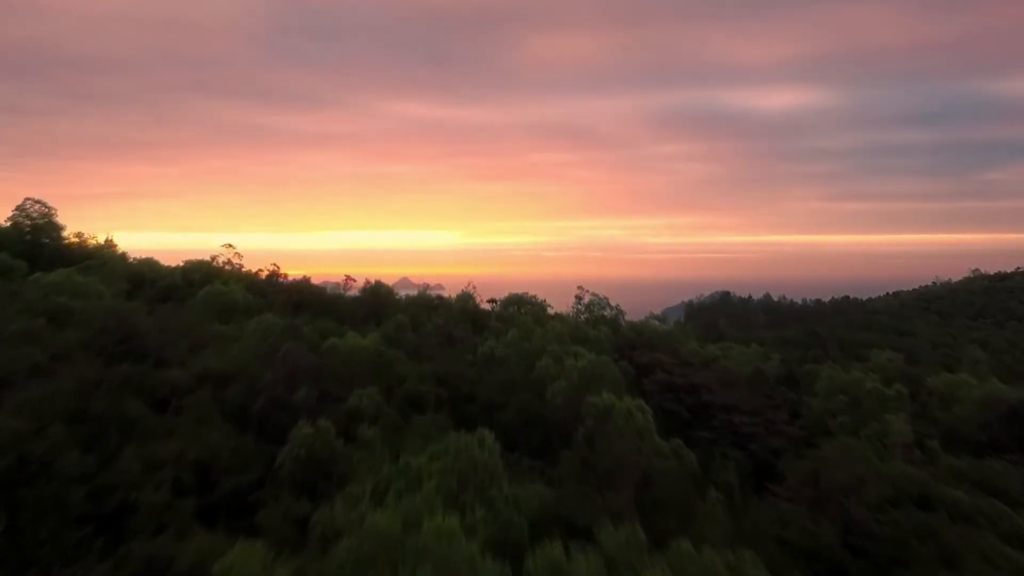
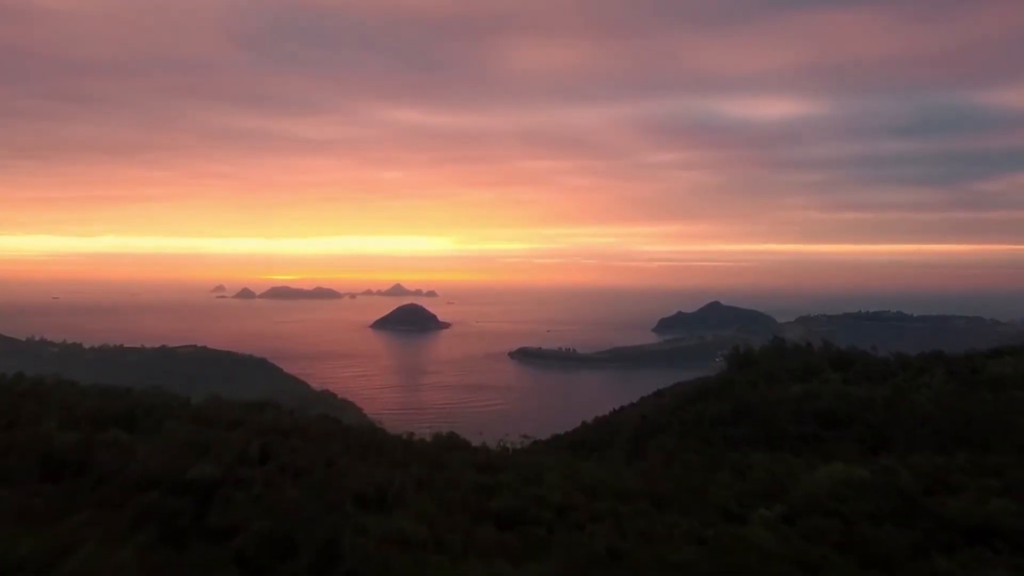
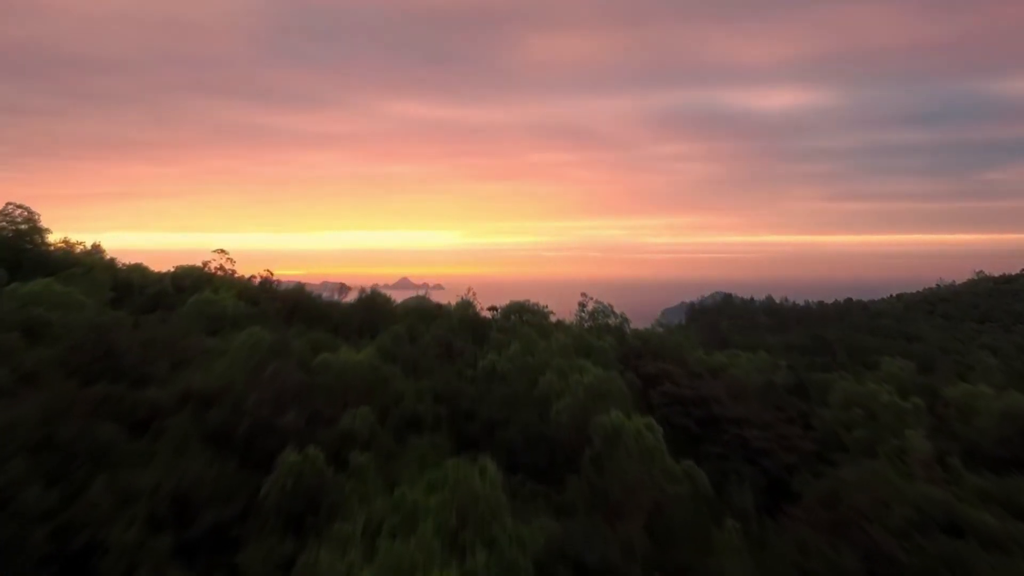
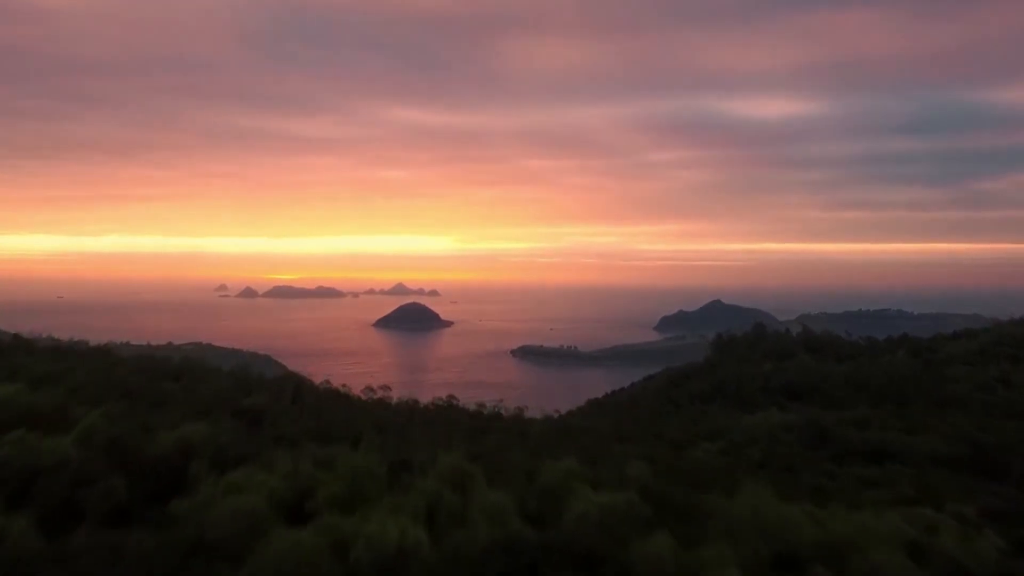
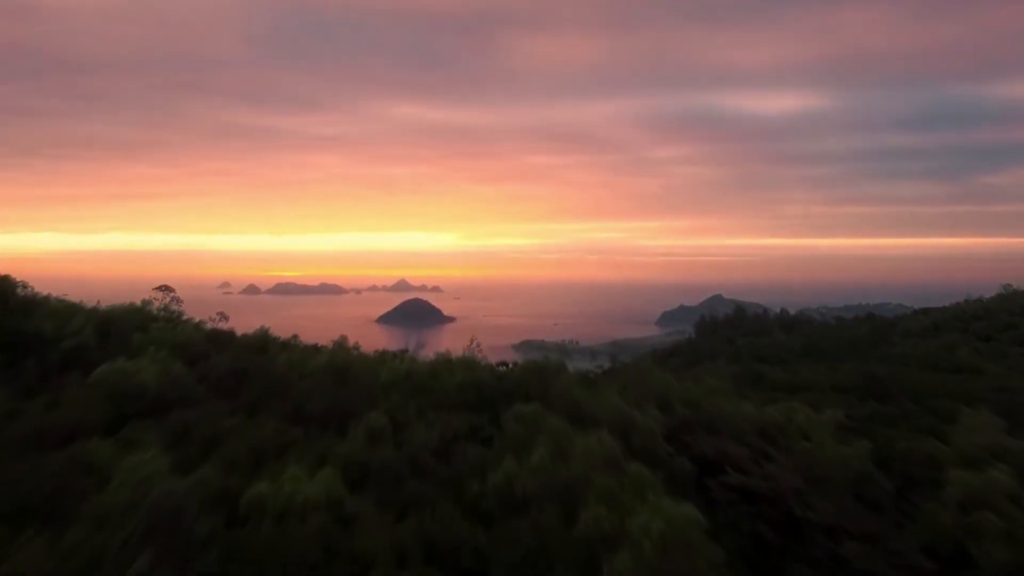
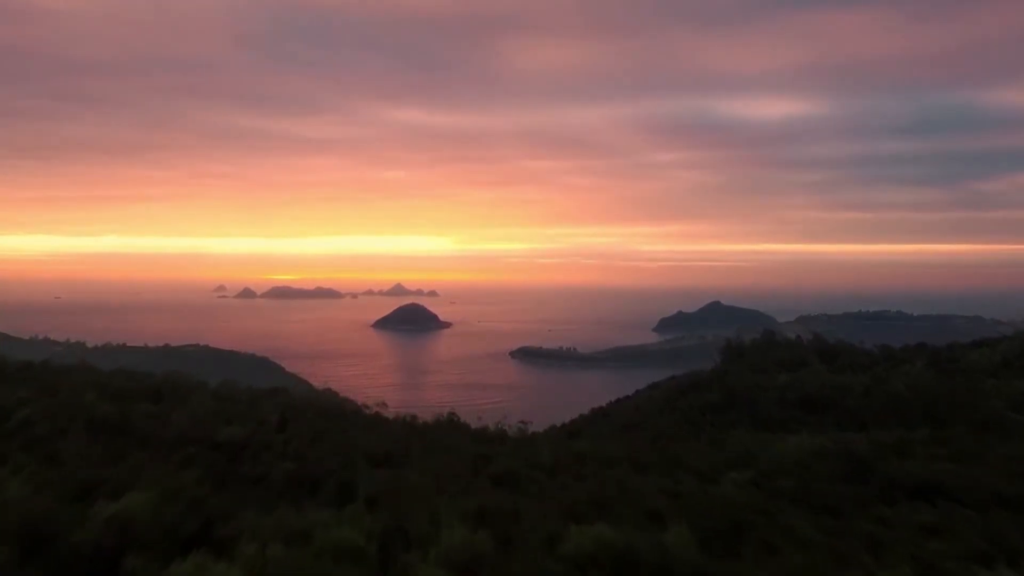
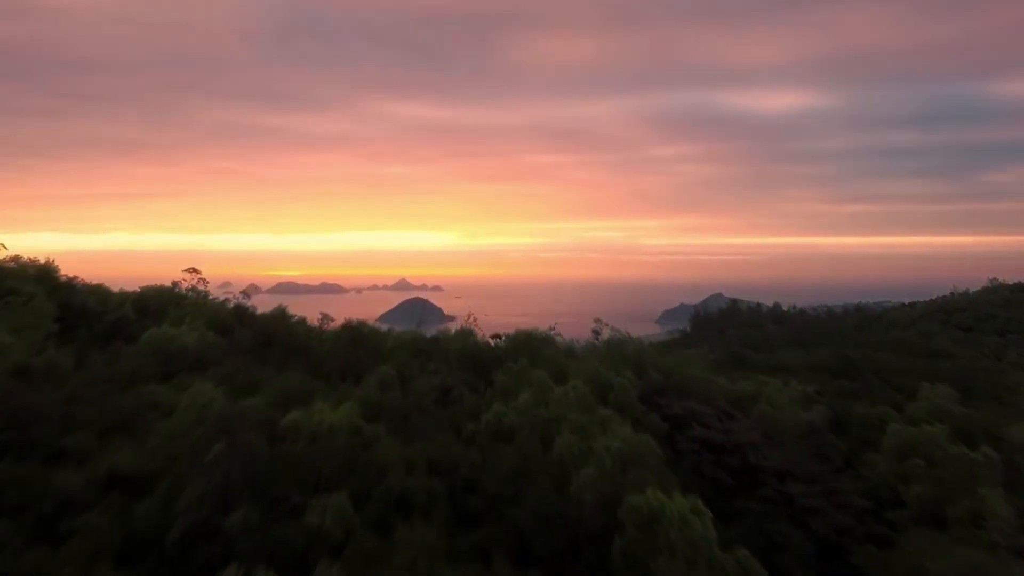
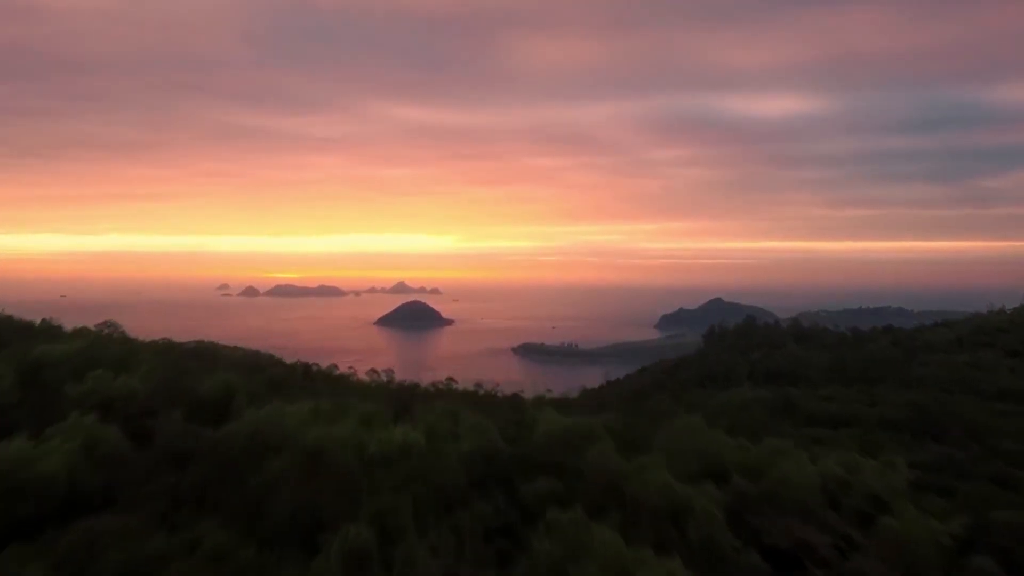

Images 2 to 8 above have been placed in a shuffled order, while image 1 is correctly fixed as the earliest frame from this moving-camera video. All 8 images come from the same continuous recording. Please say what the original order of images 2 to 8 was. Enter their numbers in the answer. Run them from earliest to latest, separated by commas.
3, 7, 5, 8, 4, 6, 2
